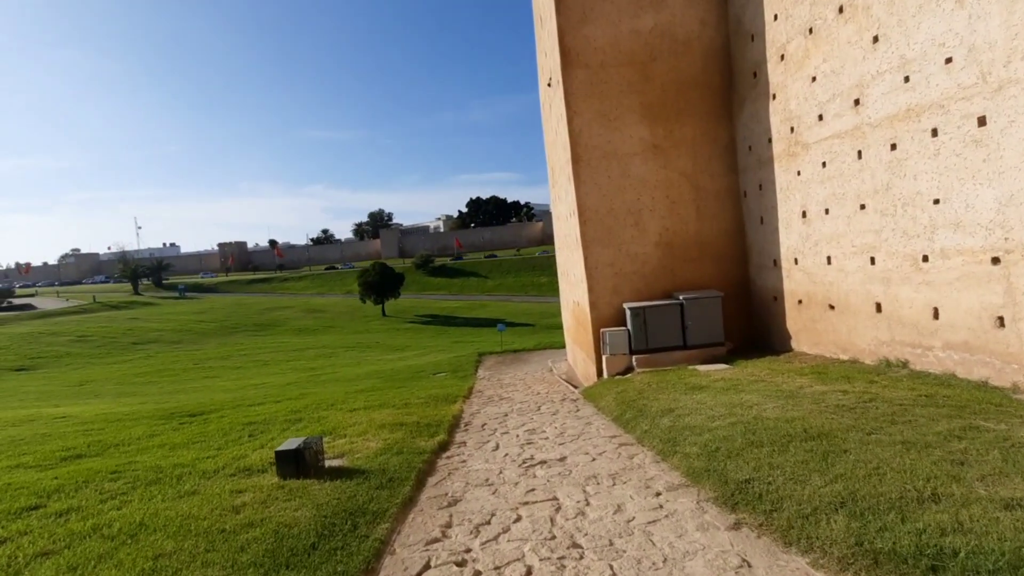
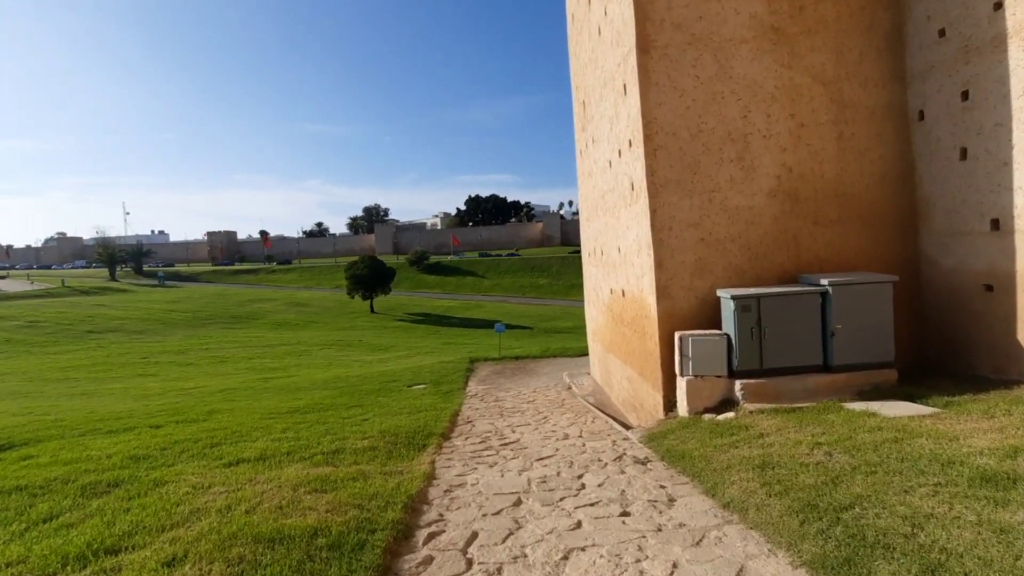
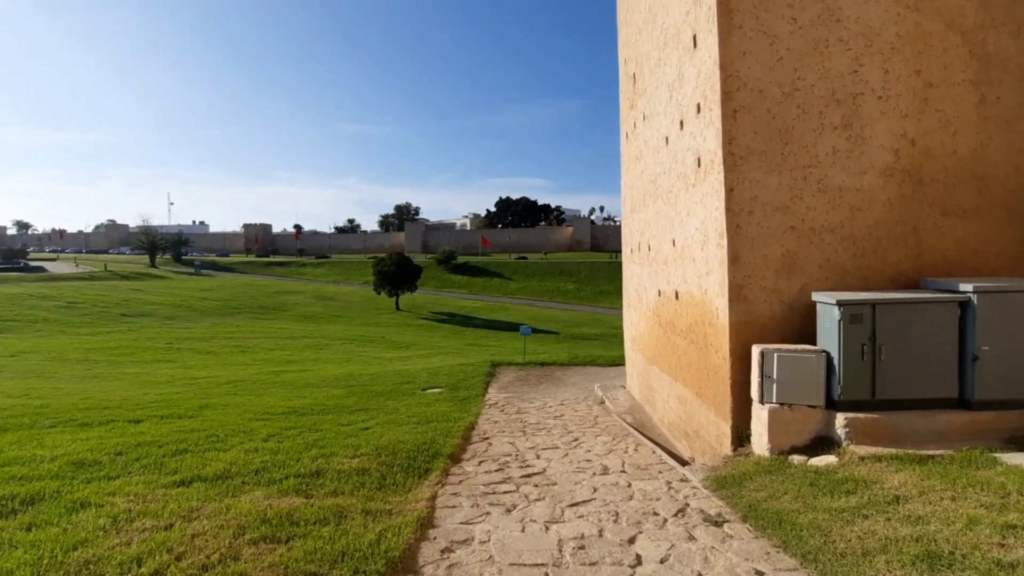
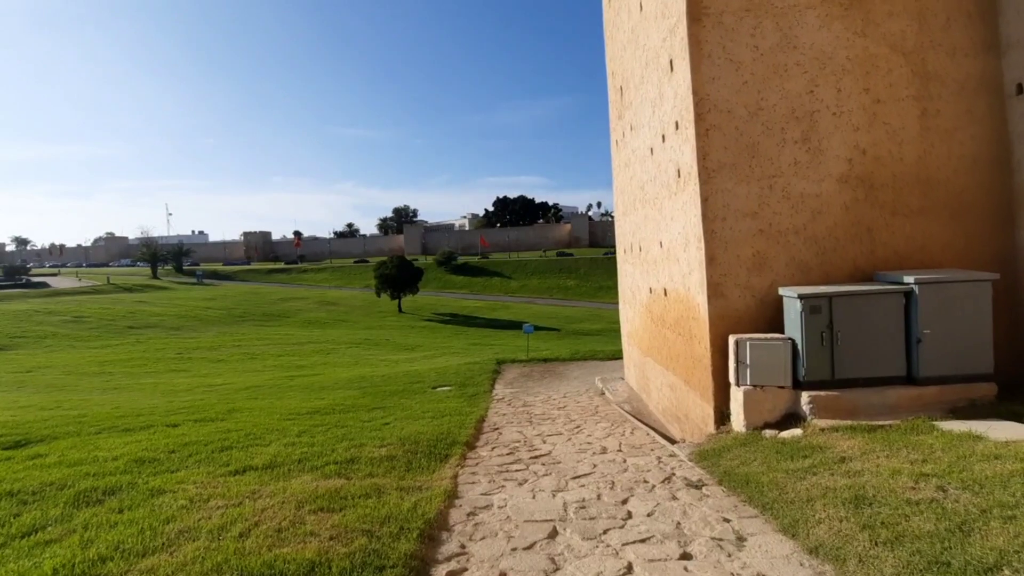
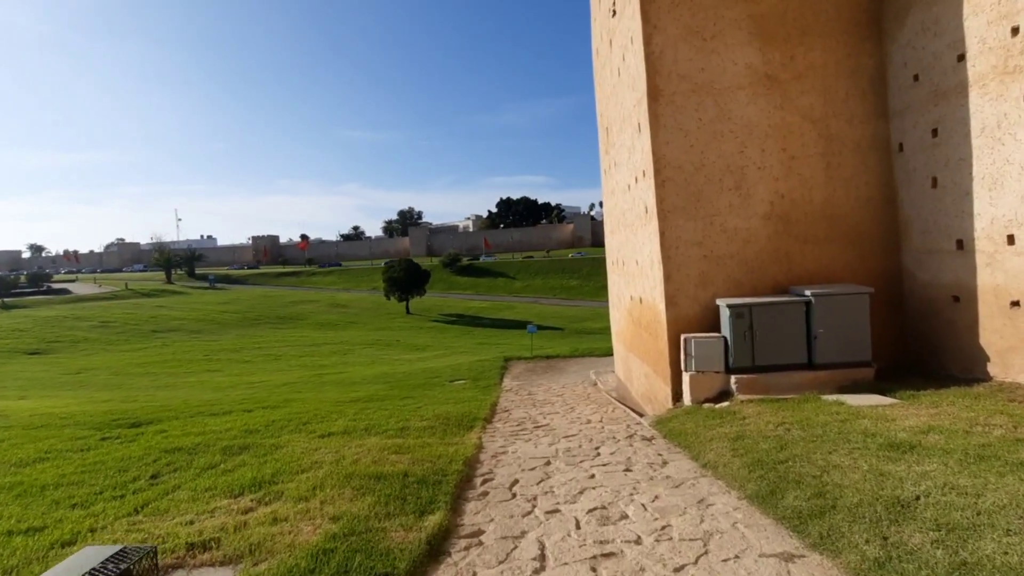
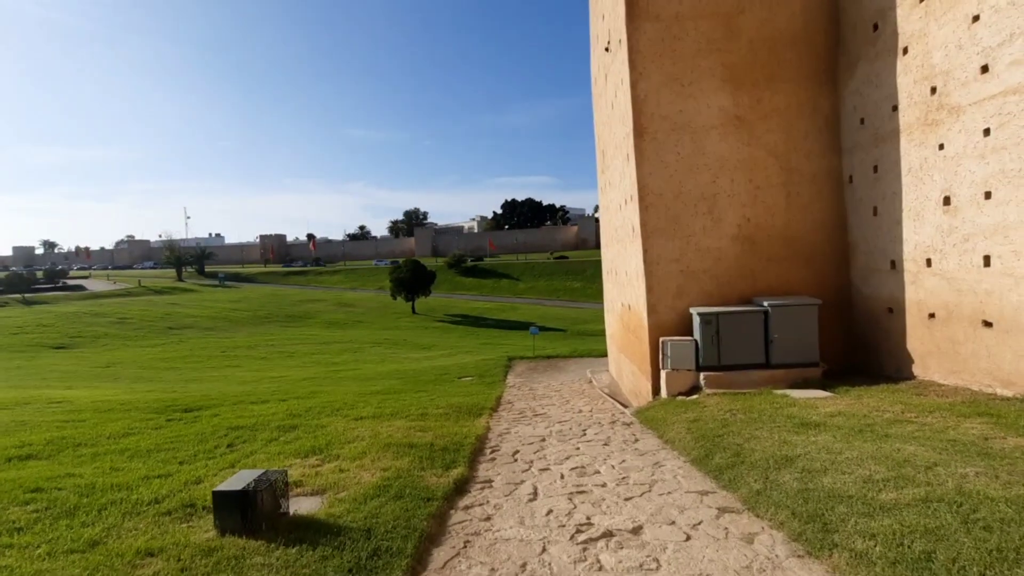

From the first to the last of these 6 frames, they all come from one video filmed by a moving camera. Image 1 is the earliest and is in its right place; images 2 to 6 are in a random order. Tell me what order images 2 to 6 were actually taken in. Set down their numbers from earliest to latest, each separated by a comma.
6, 5, 2, 4, 3
